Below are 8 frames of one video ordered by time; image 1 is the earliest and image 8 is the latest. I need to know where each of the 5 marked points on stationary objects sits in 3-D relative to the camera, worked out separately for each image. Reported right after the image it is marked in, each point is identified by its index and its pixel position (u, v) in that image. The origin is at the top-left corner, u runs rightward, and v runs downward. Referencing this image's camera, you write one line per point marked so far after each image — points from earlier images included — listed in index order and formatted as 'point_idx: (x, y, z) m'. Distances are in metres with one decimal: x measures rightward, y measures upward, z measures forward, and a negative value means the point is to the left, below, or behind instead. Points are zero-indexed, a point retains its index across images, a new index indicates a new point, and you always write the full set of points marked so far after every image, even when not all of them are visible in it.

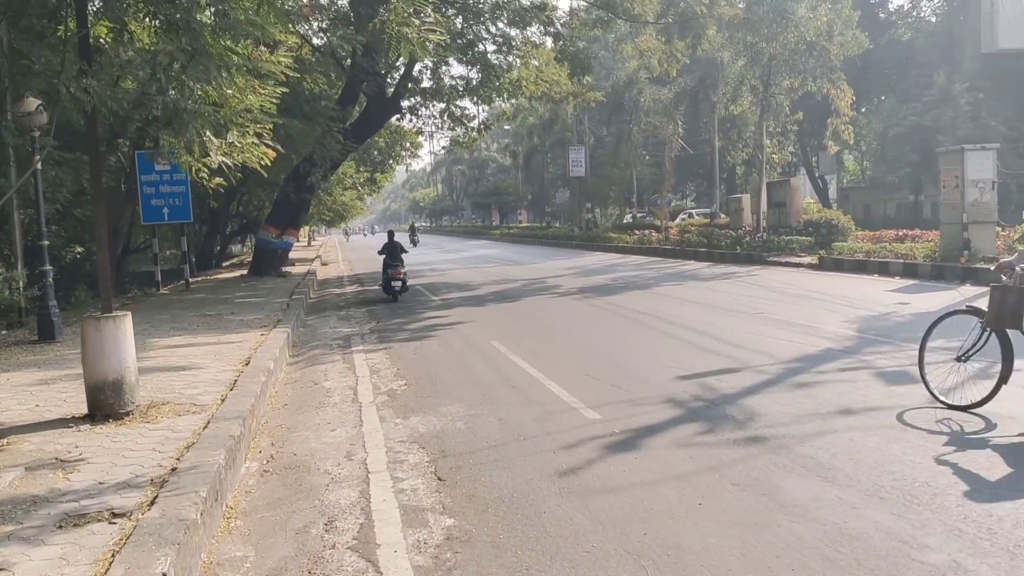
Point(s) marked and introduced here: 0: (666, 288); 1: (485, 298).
0: (+2.8, 0.0, +16.2) m
1: (-0.5, -0.2, +16.8) m
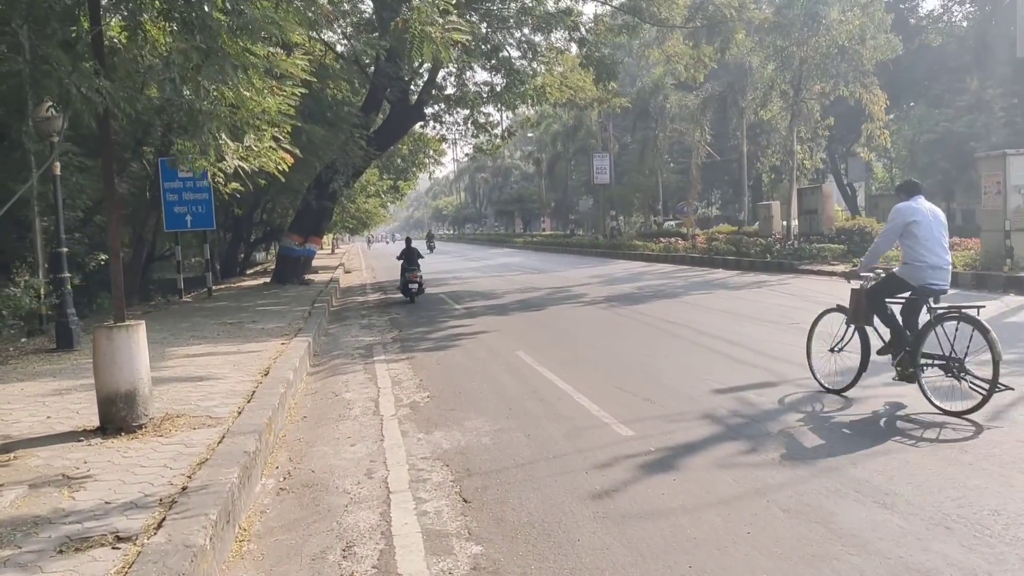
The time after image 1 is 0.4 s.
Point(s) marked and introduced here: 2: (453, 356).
0: (+3.3, -0.2, +15.8) m
1: (-0.1, -0.3, +16.5) m
2: (-0.7, -0.8, +10.6) m
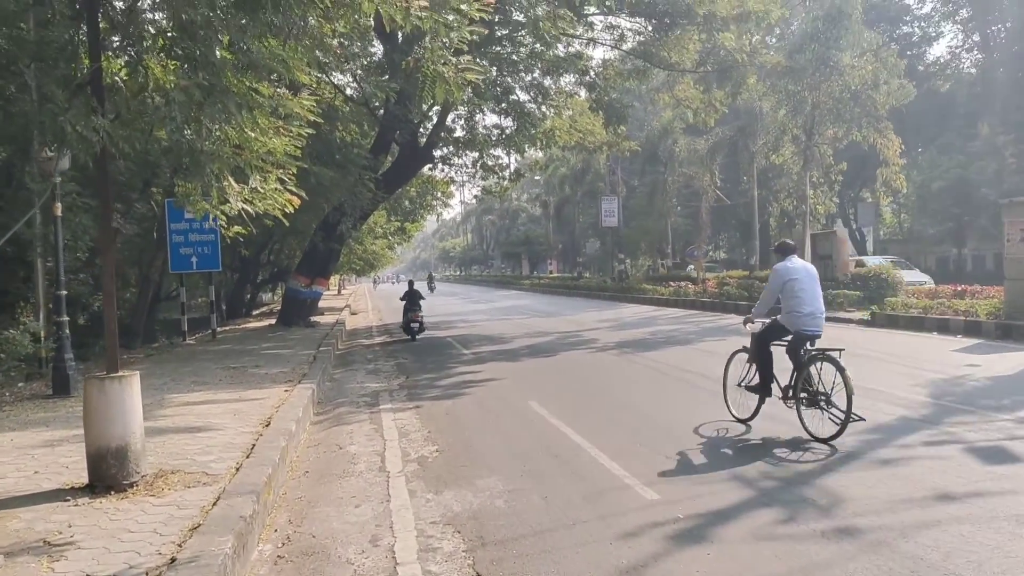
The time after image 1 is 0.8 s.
0: (+3.4, -1.0, +15.4) m
1: (+0.1, -1.2, +16.1) m
2: (-0.6, -1.3, +10.2) m
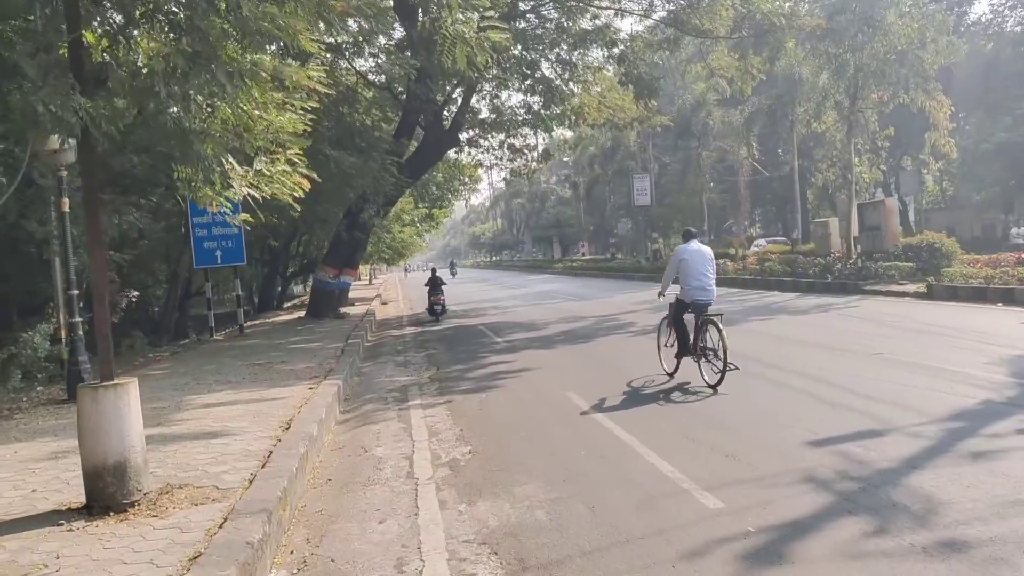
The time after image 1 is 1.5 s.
0: (+4.0, -0.6, +14.6) m
1: (+0.7, -0.9, +15.4) m
2: (-0.2, -1.2, +9.5) m
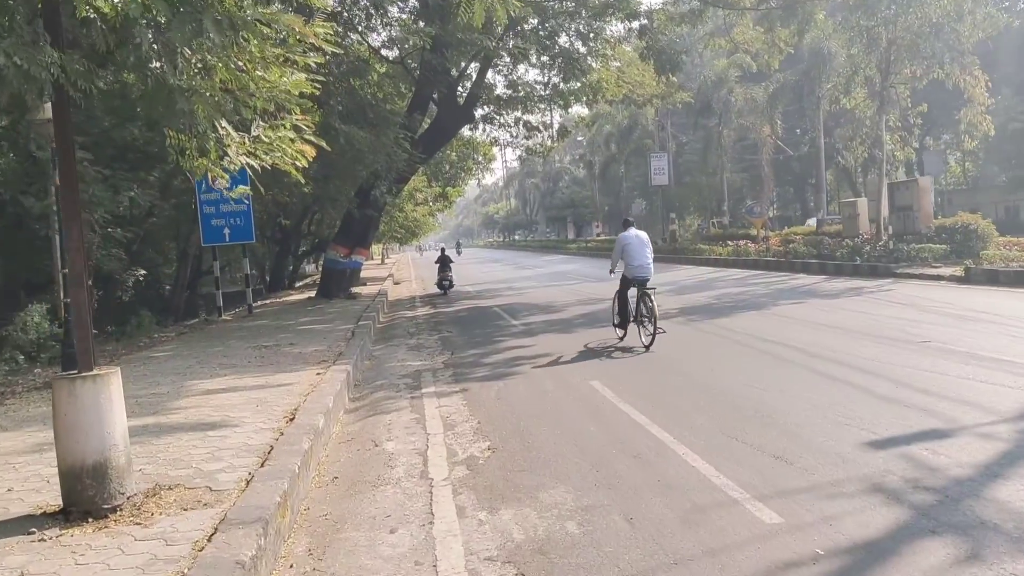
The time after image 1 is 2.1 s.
0: (+4.3, -0.3, +13.9) m
1: (+1.0, -0.6, +14.8) m
2: (0.0, -1.0, +8.9) m
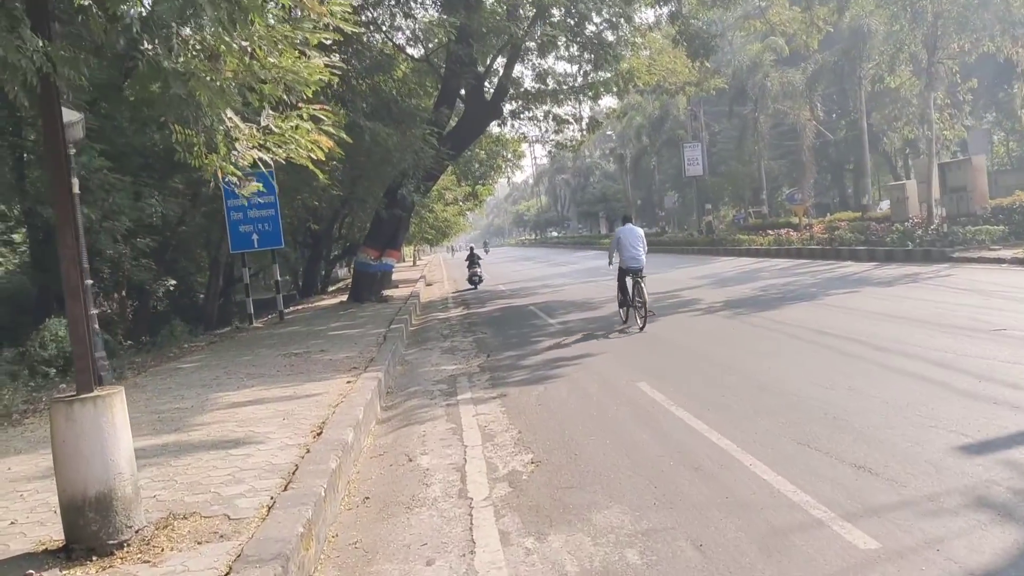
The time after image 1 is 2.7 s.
0: (+4.8, -0.1, +13.2) m
1: (+1.6, -0.5, +14.2) m
2: (+0.4, -1.0, +8.4) m
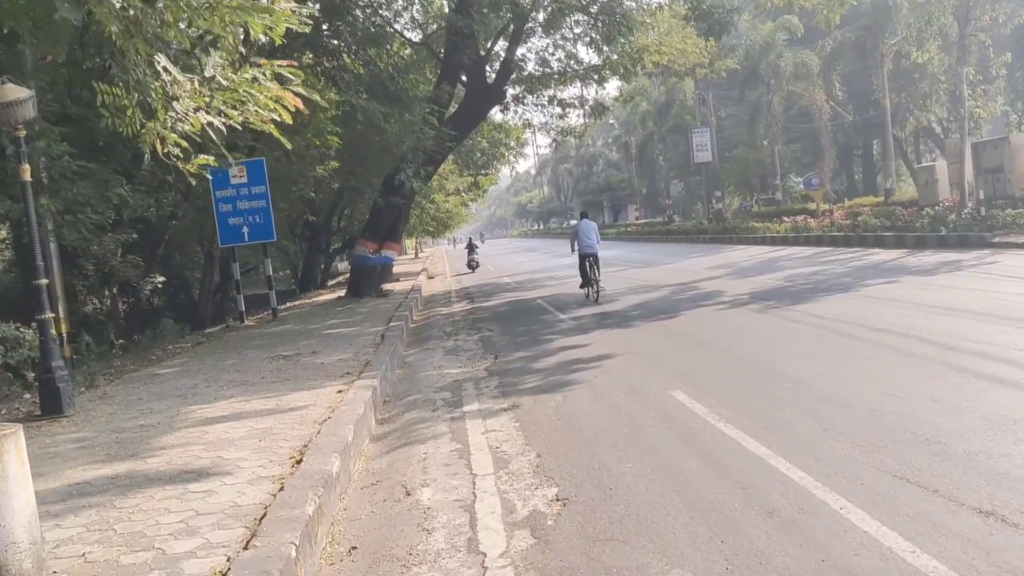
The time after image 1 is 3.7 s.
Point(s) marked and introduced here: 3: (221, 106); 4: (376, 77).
0: (+4.9, 0.0, +12.1) m
1: (+1.7, -0.4, +13.1) m
2: (+0.5, -0.9, +7.3) m
3: (-1.4, +0.8, +4.6) m
4: (-2.4, +3.3, +14.5) m
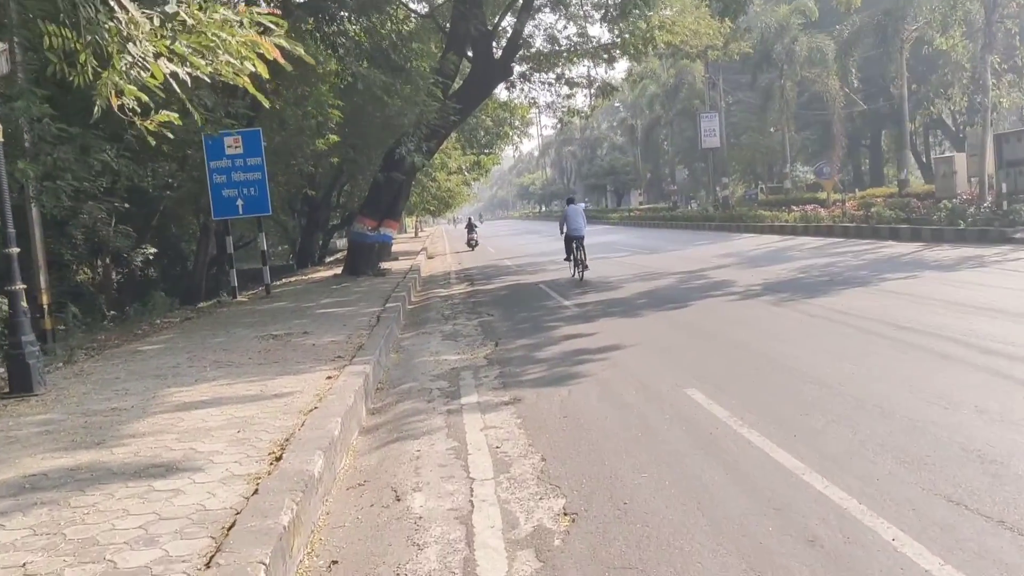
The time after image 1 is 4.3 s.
0: (+5.0, +0.1, +11.5) m
1: (+1.8, -0.2, +12.5) m
2: (+0.5, -0.8, +6.8) m
3: (-1.3, +0.9, +4.0) m
4: (-2.2, +3.6, +13.9) m
